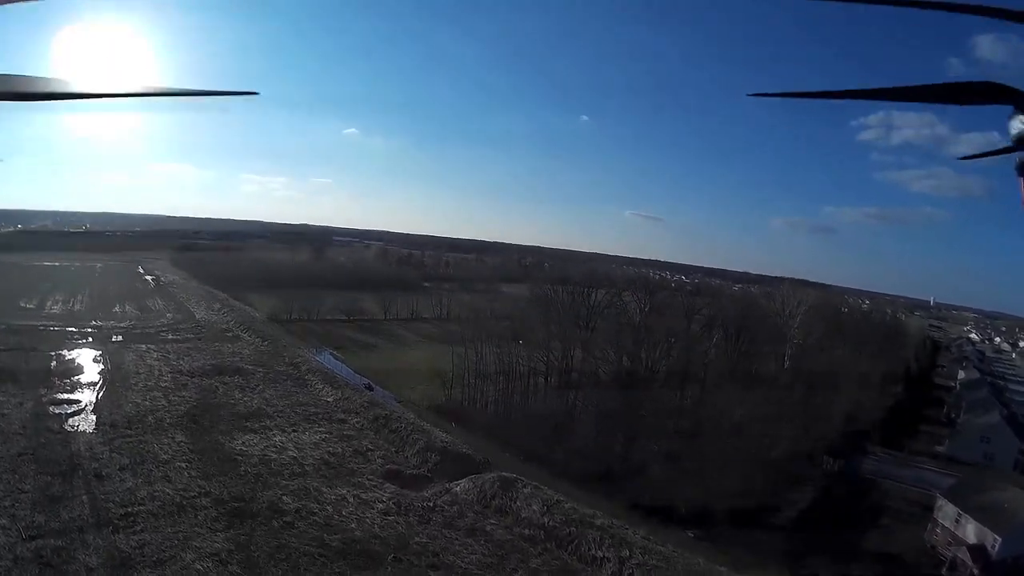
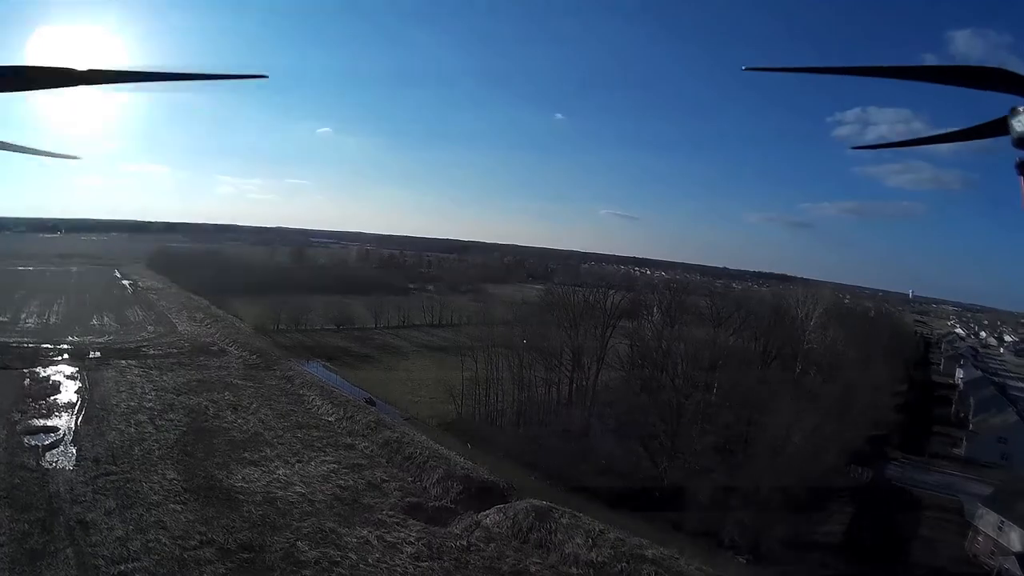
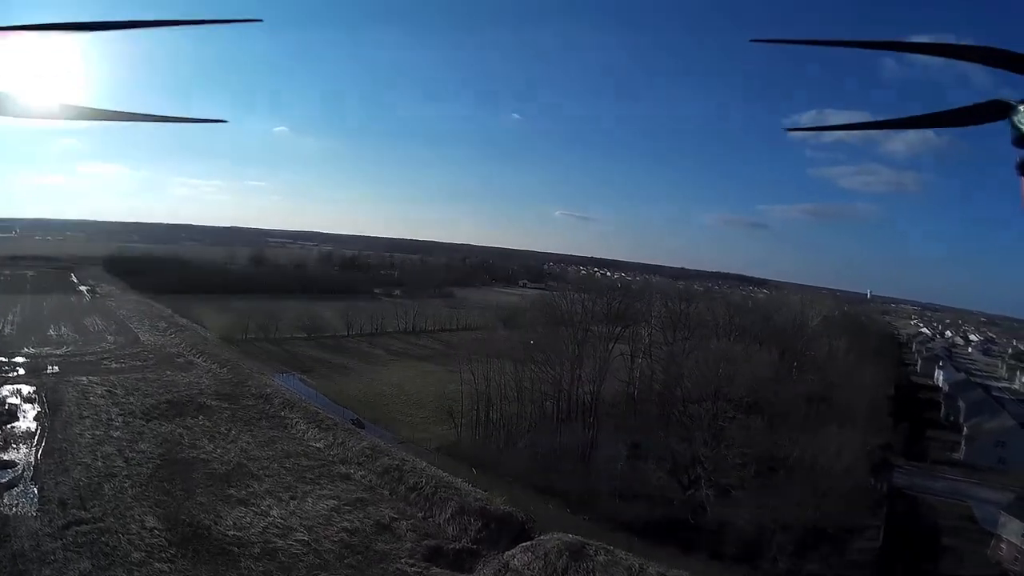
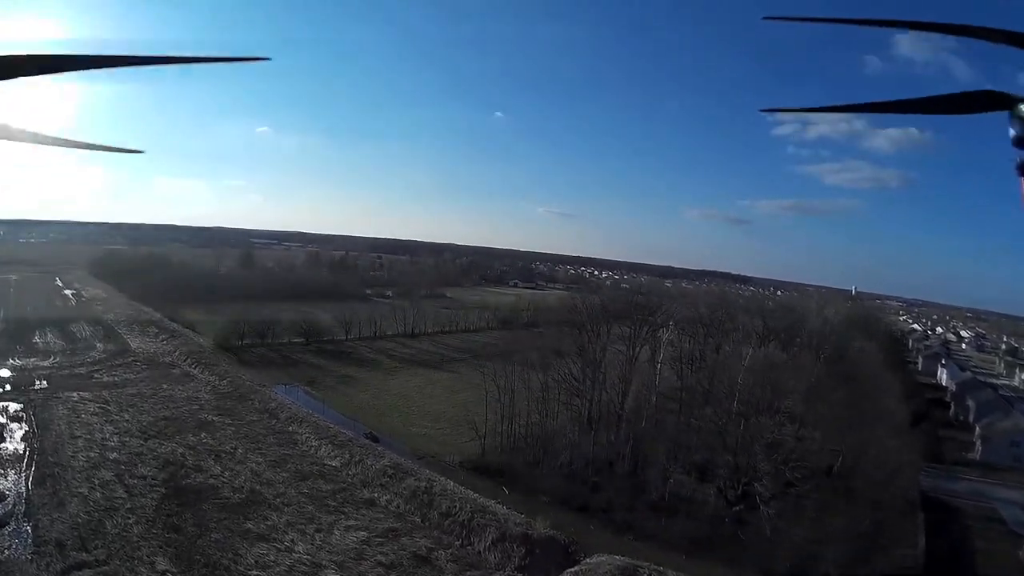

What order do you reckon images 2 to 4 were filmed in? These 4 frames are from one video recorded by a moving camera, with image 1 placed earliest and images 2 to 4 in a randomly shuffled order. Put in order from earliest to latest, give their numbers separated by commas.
2, 3, 4
